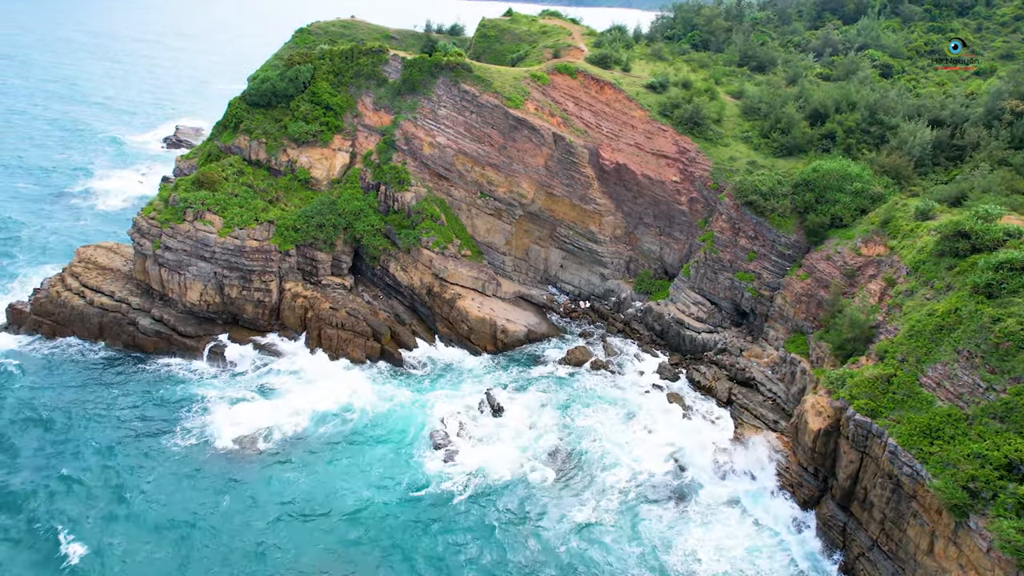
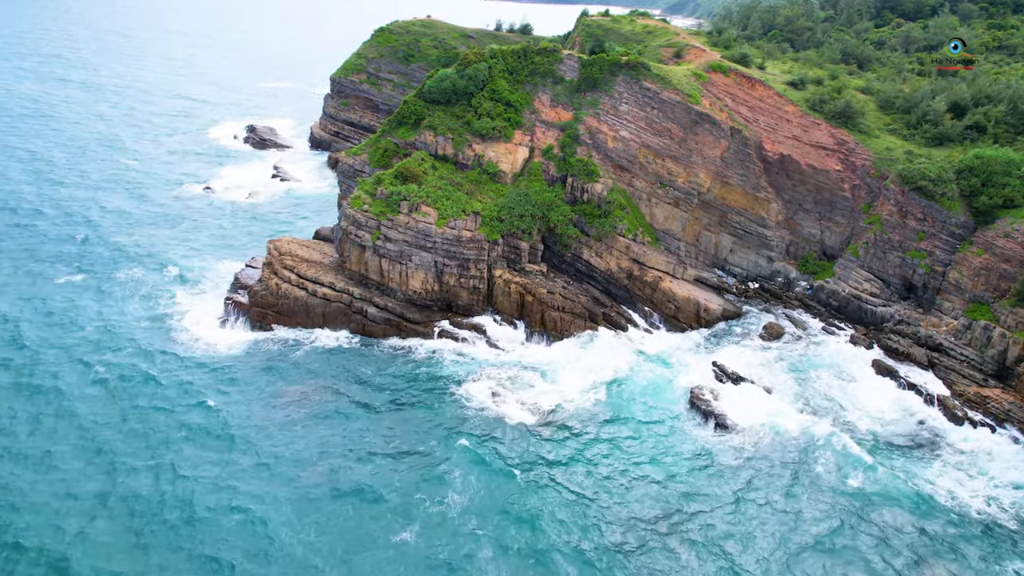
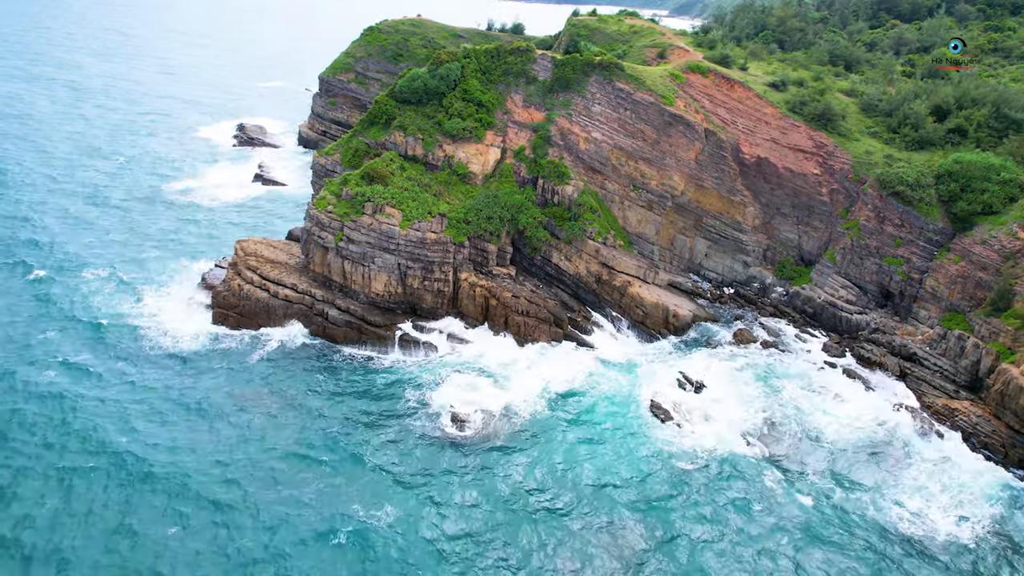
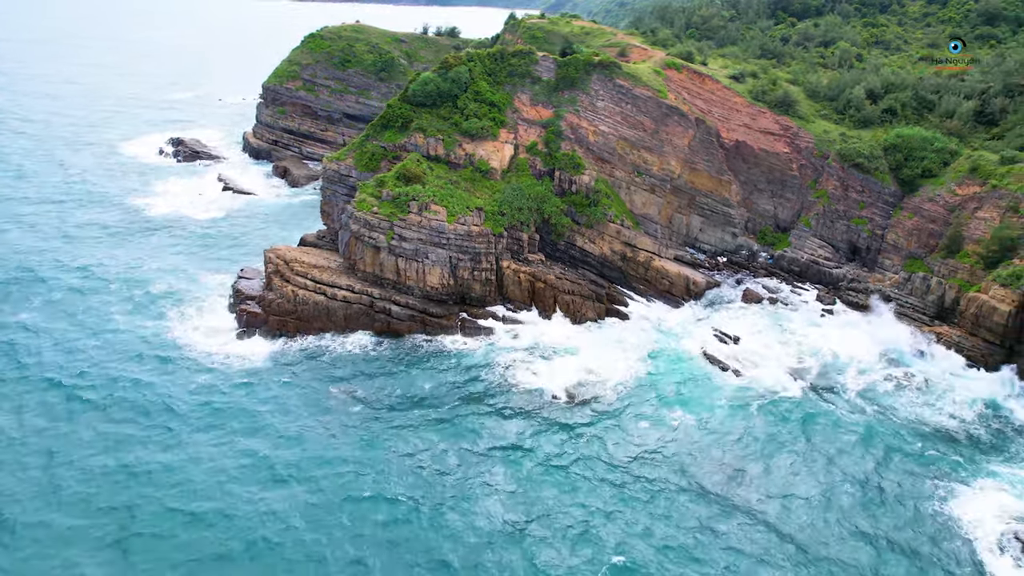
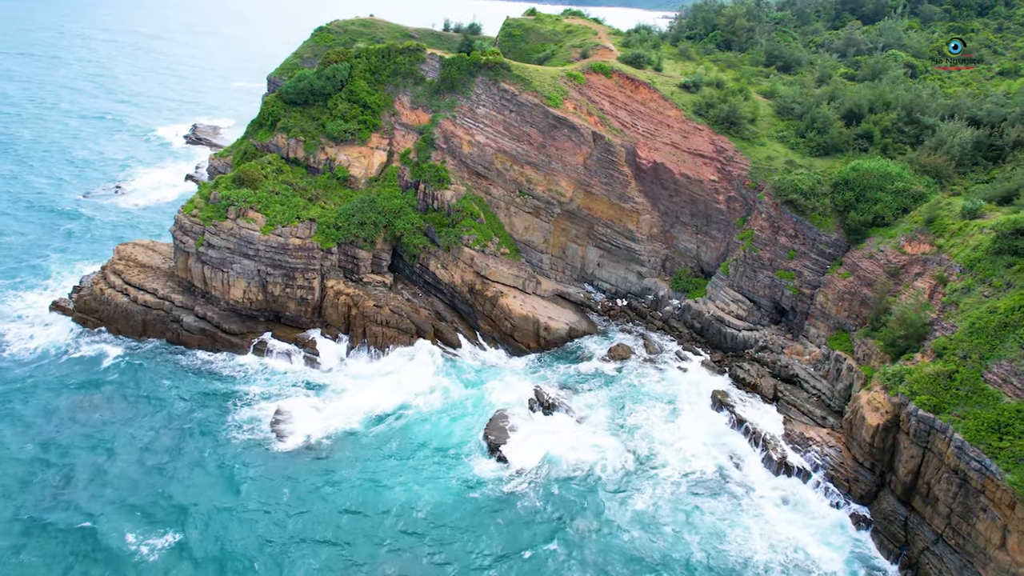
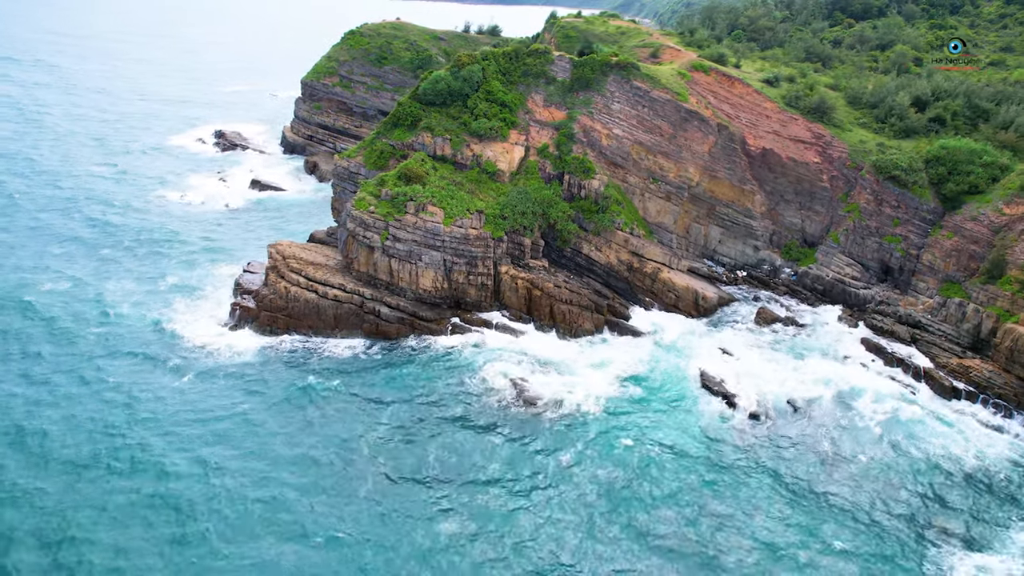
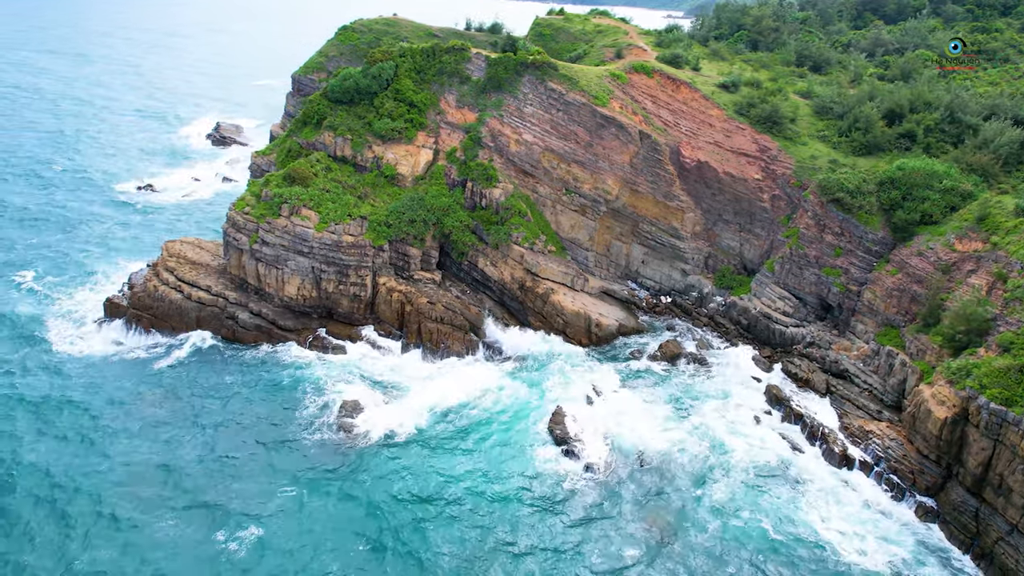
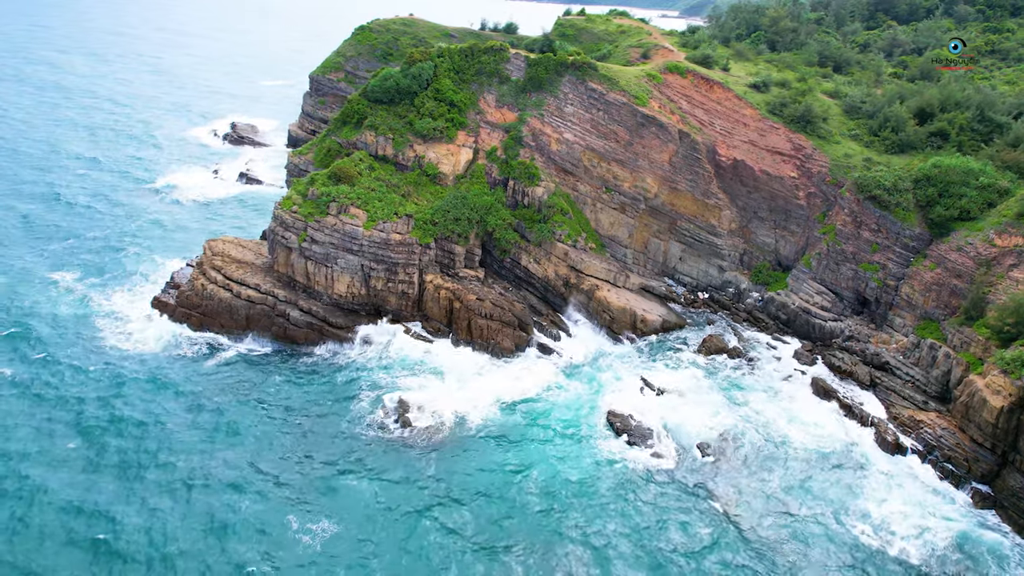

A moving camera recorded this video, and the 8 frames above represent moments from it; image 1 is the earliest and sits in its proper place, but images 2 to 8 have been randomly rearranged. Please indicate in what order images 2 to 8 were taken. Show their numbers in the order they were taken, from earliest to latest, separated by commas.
5, 7, 8, 3, 2, 6, 4
